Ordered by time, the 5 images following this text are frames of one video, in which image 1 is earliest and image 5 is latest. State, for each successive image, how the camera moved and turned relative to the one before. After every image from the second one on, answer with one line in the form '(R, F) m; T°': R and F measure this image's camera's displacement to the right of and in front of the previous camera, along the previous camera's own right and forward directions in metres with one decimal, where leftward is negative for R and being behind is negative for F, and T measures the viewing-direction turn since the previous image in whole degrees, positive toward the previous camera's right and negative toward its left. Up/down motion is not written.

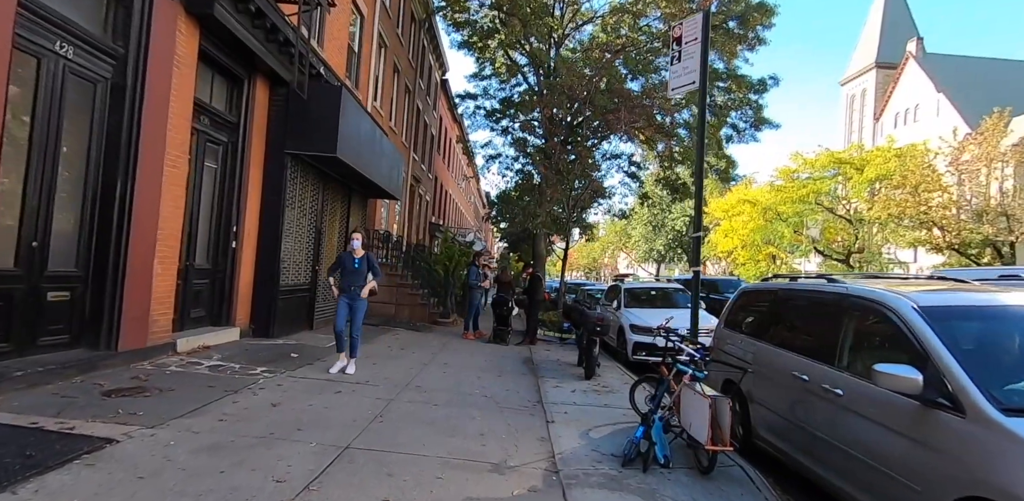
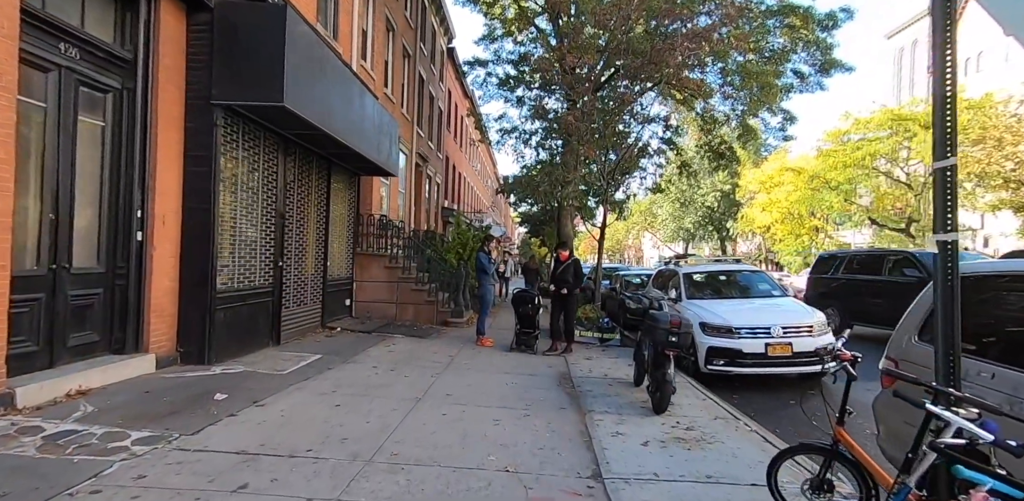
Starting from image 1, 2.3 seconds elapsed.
(-0.1, +2.7) m; -2°
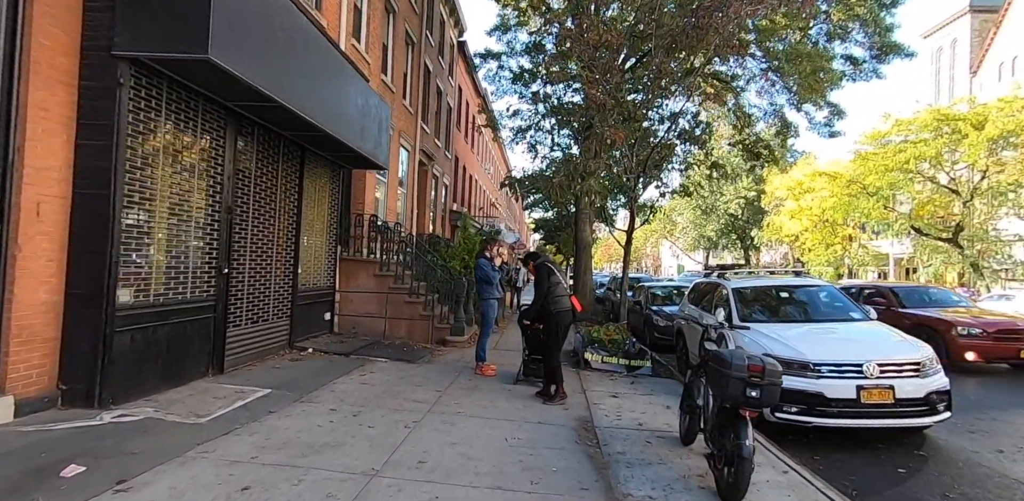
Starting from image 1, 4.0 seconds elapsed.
(+0.1, +1.8) m; -2°
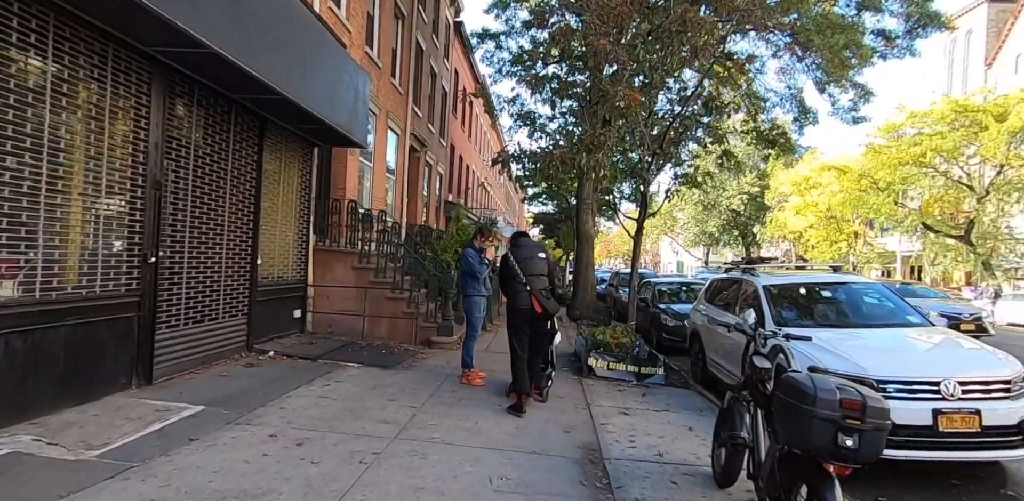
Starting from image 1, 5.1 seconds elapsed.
(+0.1, +1.1) m; 0°
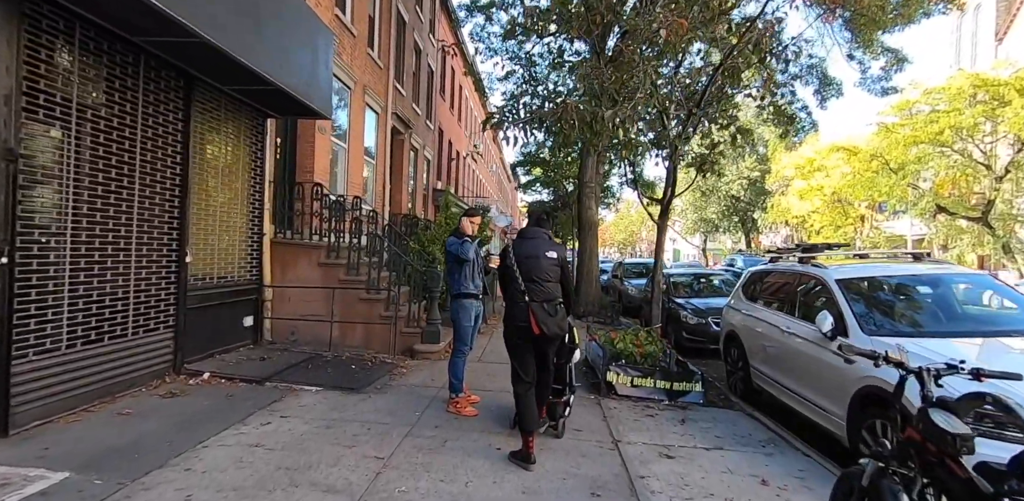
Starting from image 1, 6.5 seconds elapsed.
(0.0, +1.5) m; +1°
